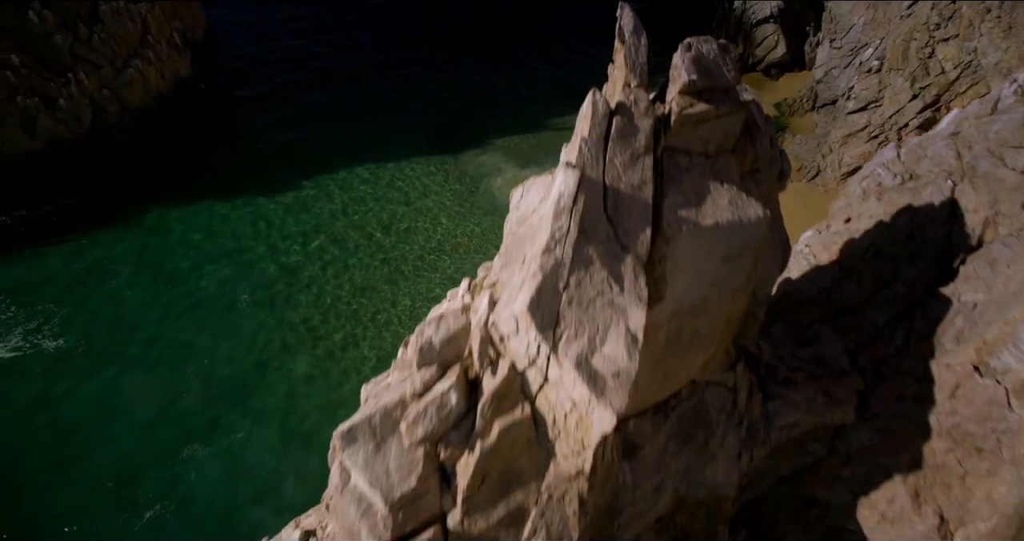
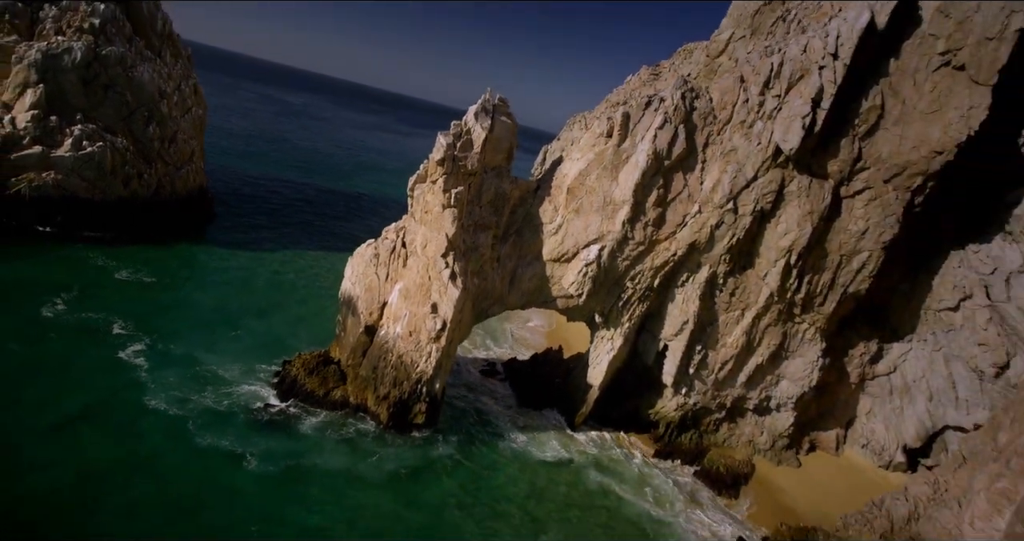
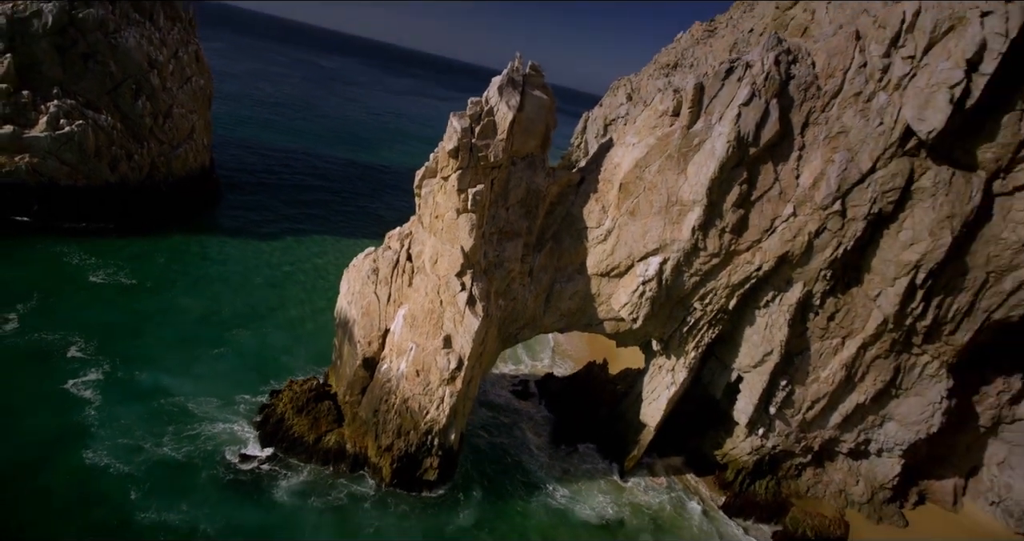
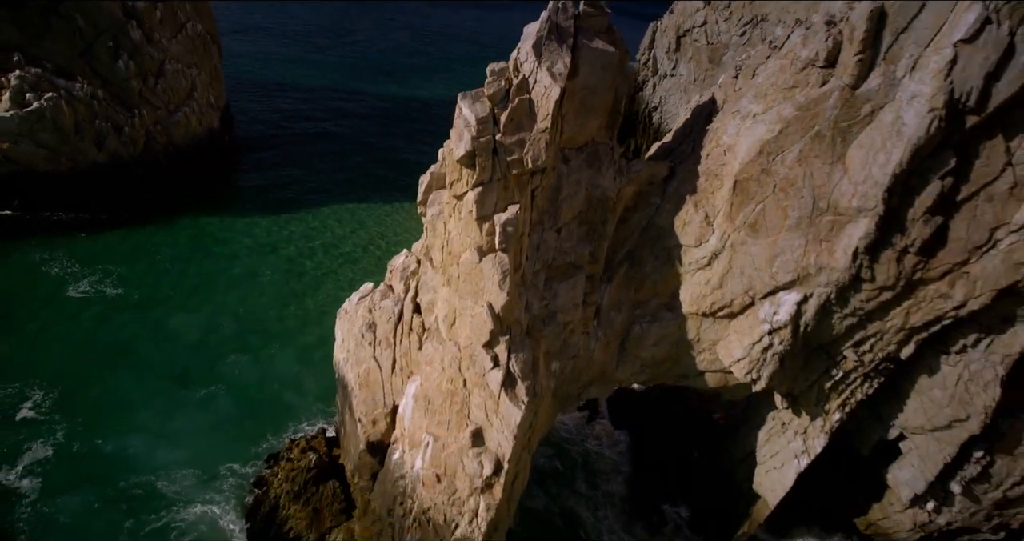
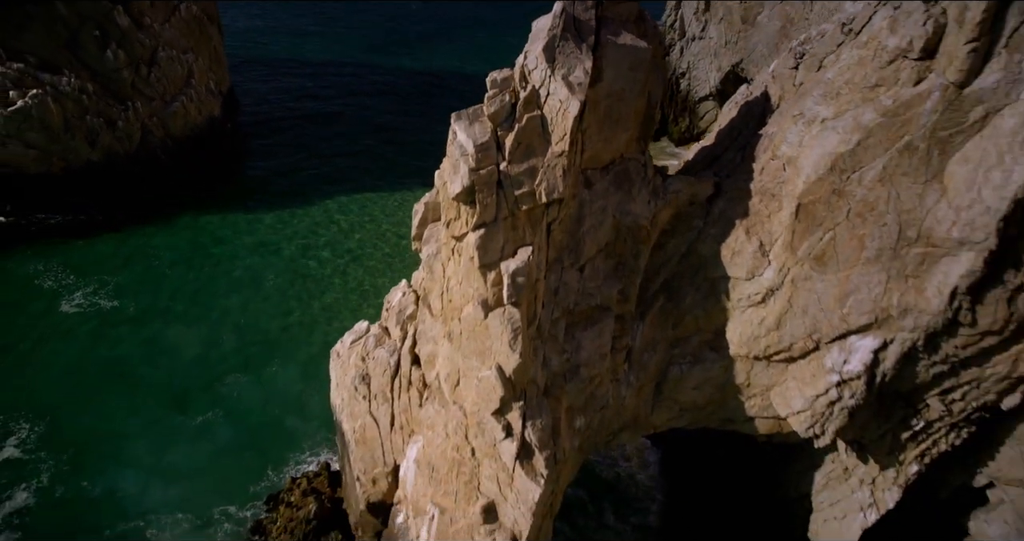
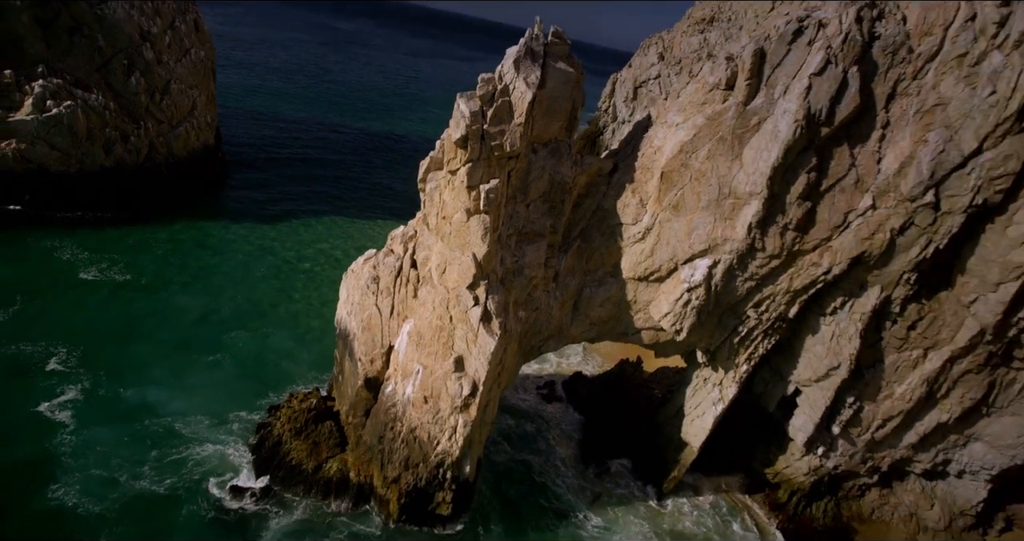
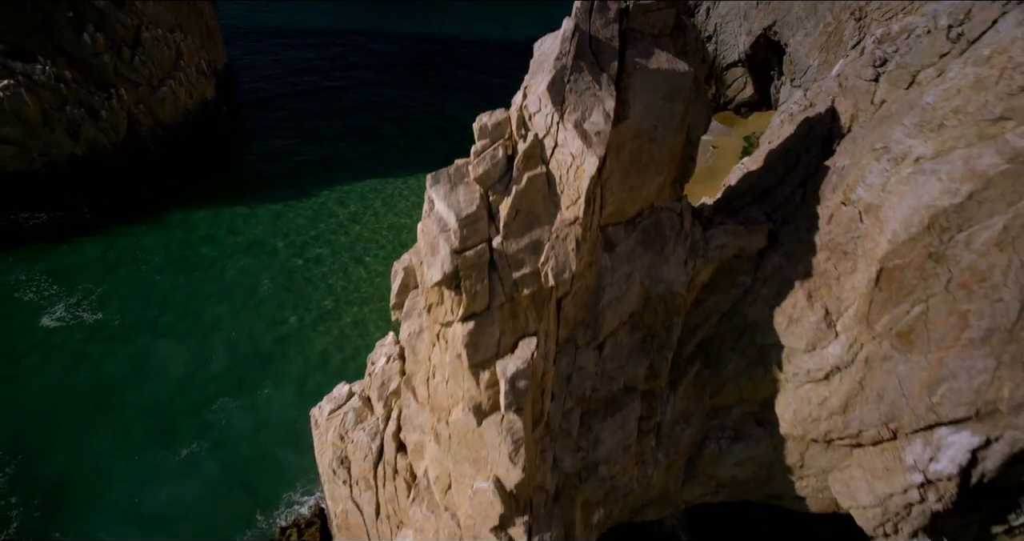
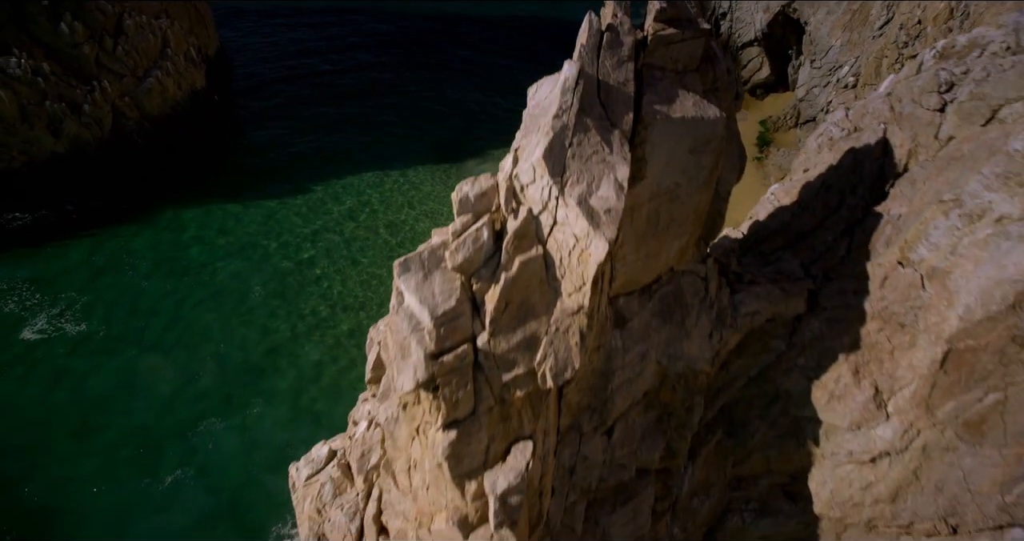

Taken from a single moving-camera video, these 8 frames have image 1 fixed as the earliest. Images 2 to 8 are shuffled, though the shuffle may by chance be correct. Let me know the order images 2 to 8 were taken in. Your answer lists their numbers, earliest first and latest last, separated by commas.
8, 7, 5, 4, 6, 3, 2
